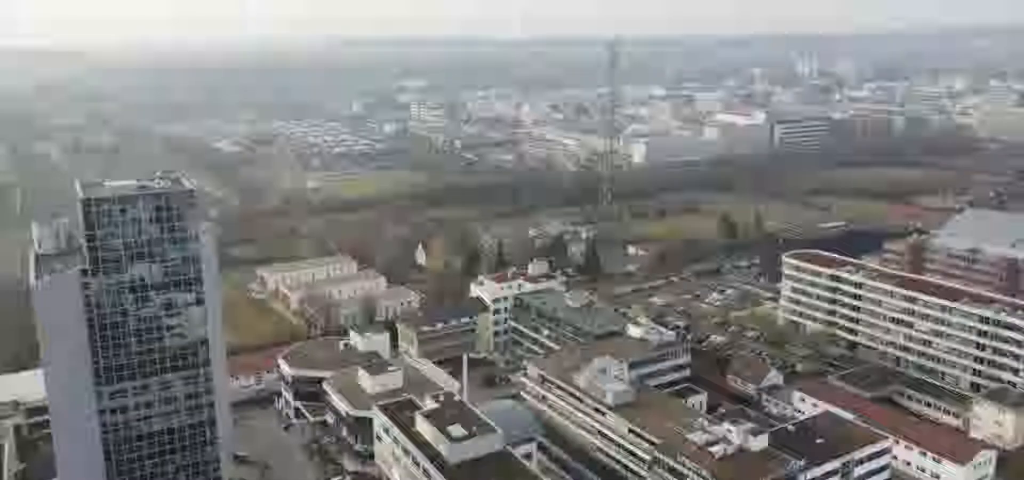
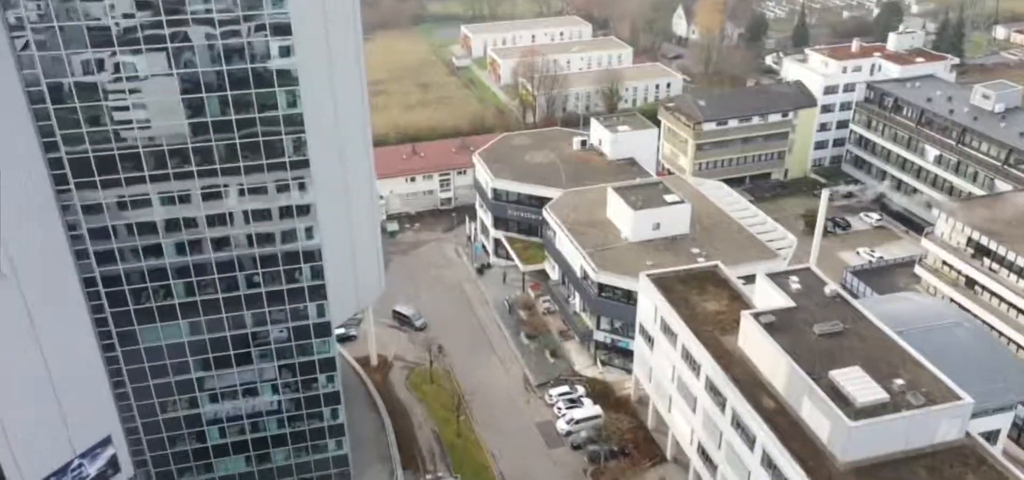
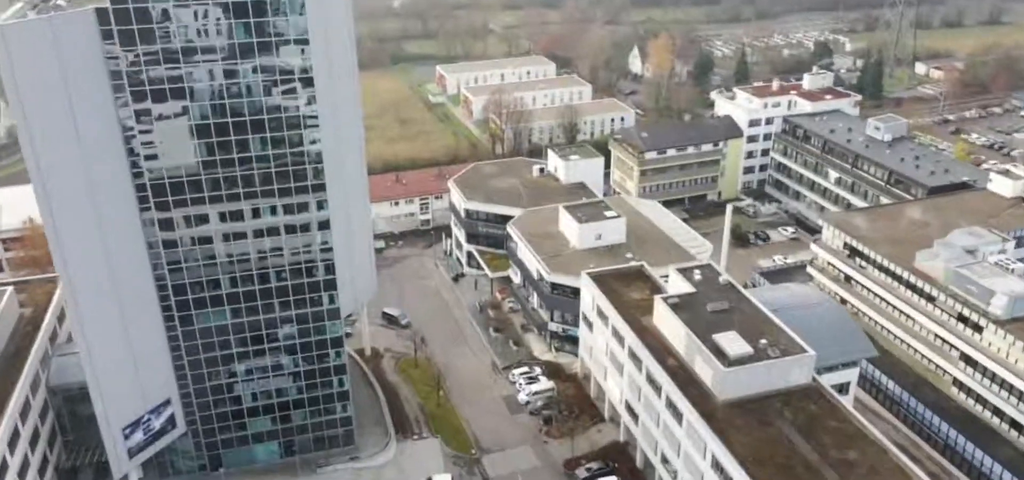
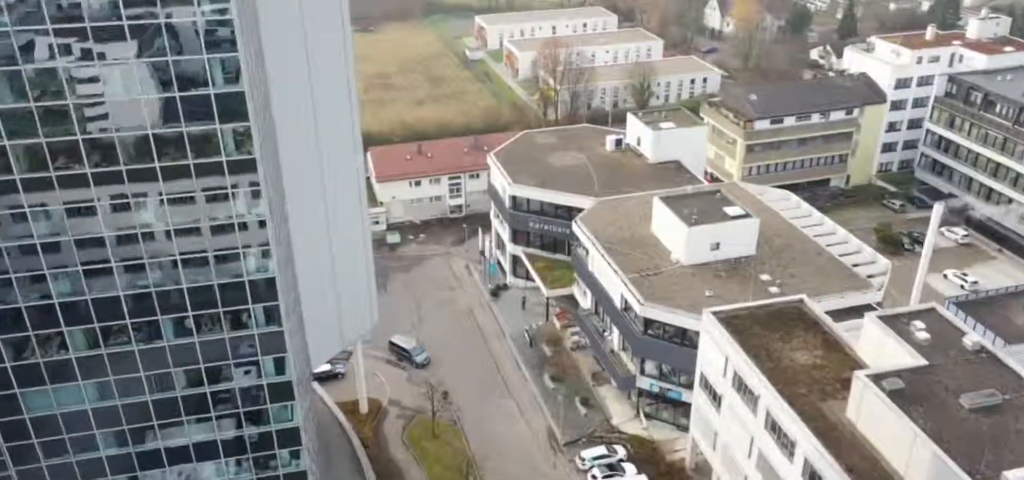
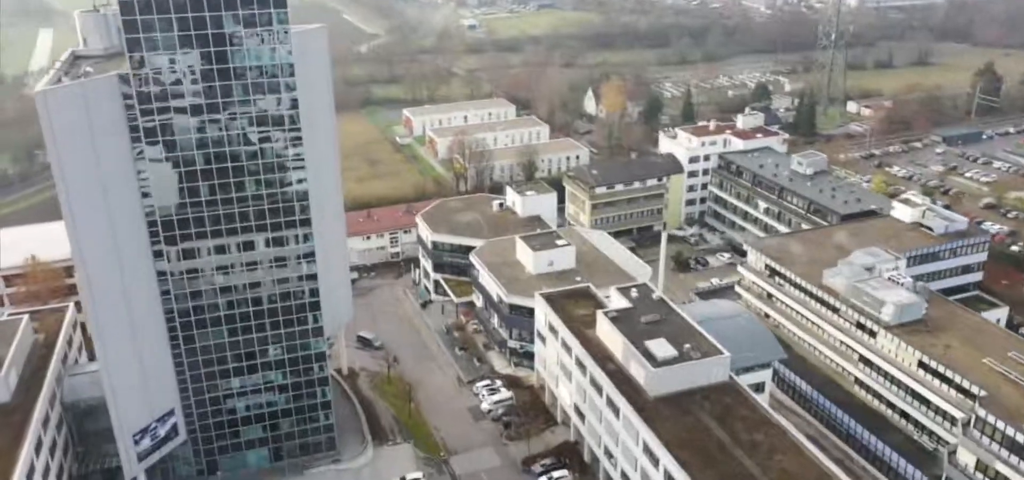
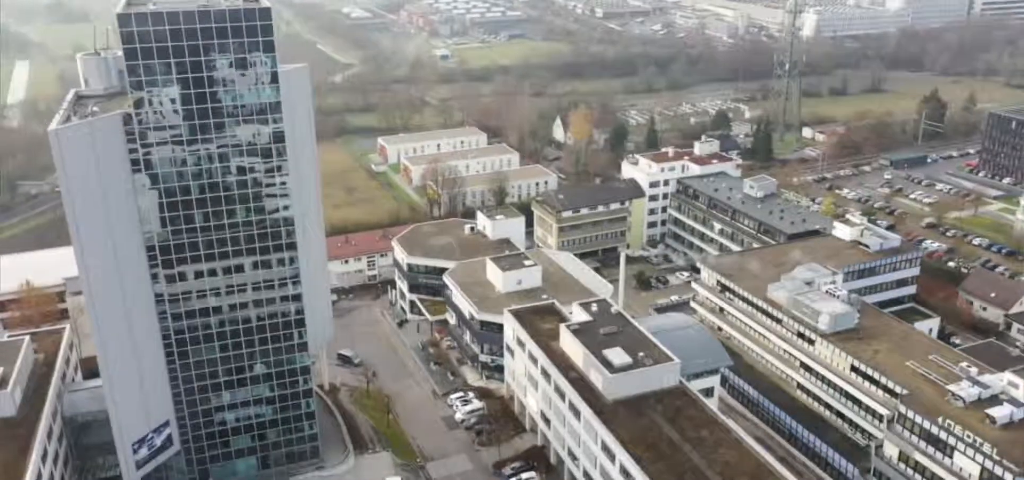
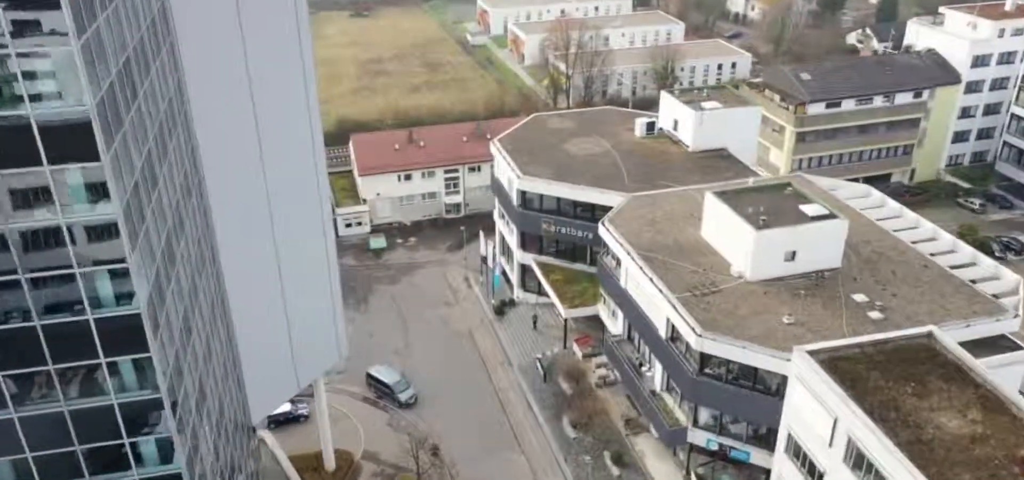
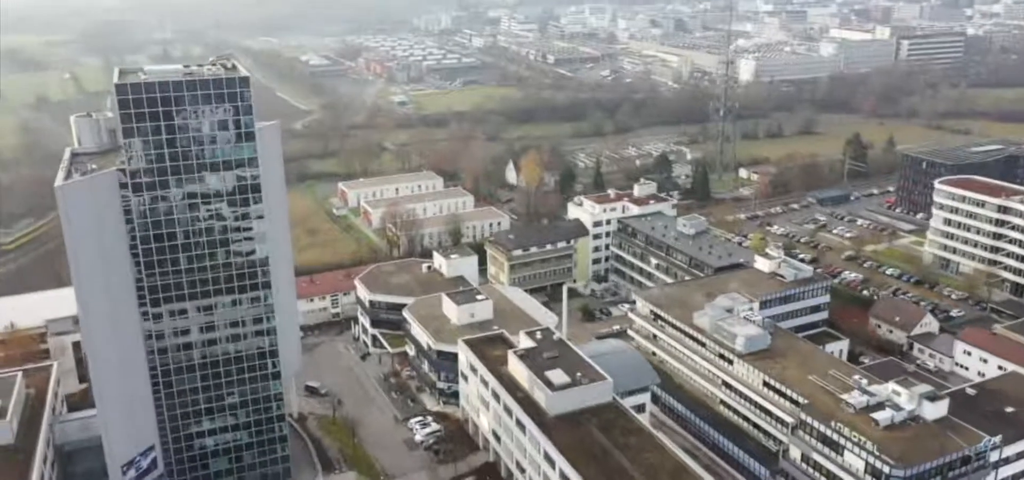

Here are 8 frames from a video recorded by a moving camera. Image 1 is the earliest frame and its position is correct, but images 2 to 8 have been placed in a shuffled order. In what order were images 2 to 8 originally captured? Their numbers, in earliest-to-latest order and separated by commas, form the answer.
8, 6, 5, 3, 2, 4, 7
